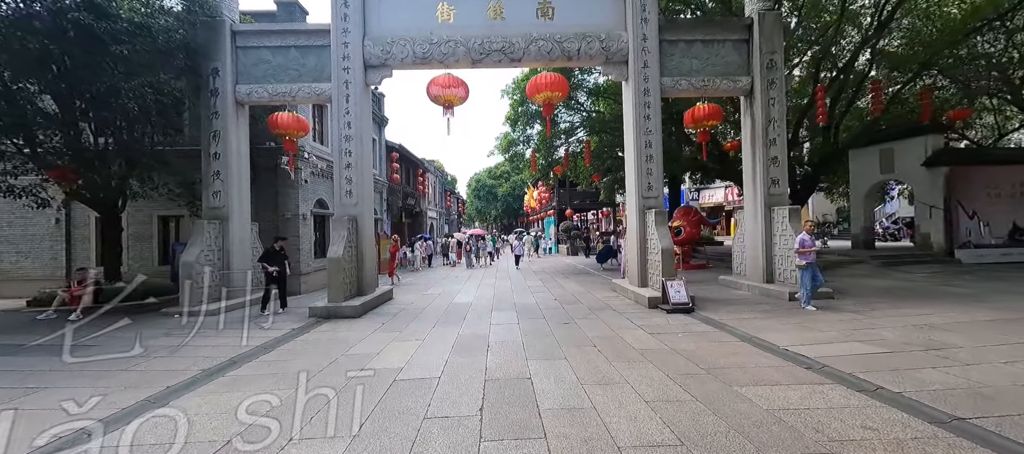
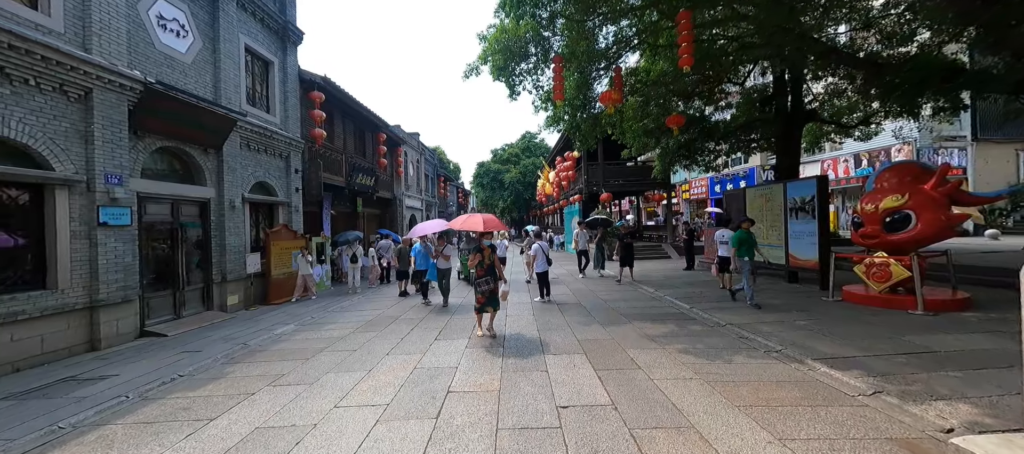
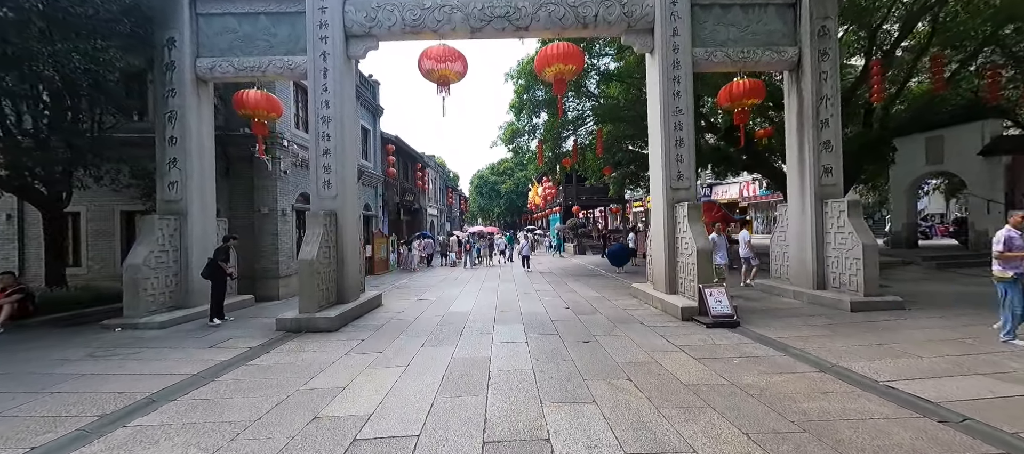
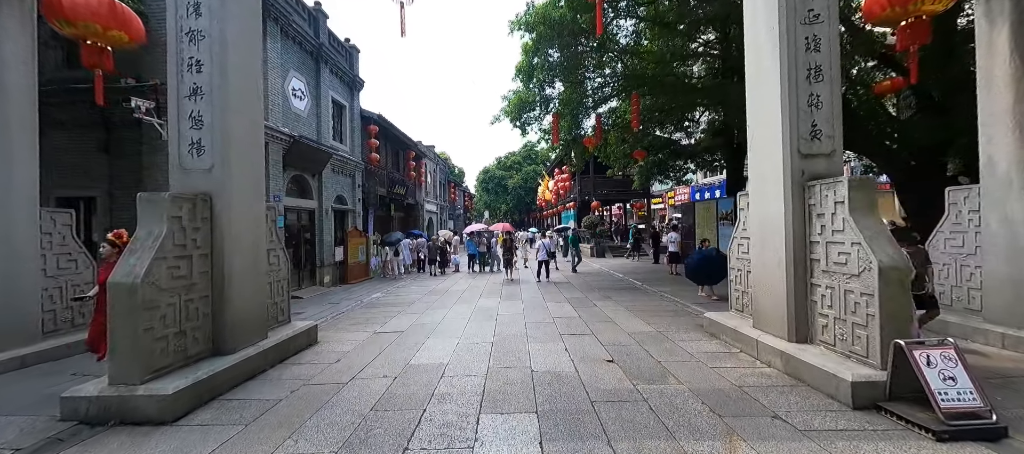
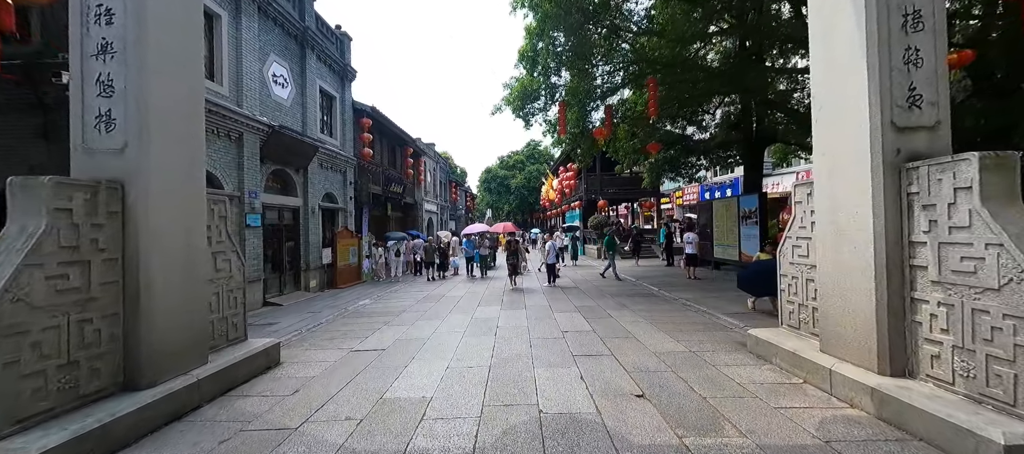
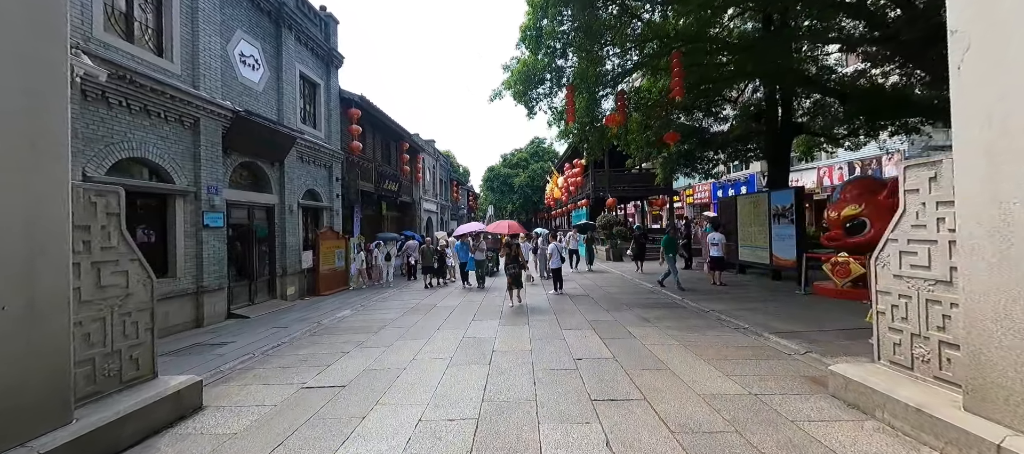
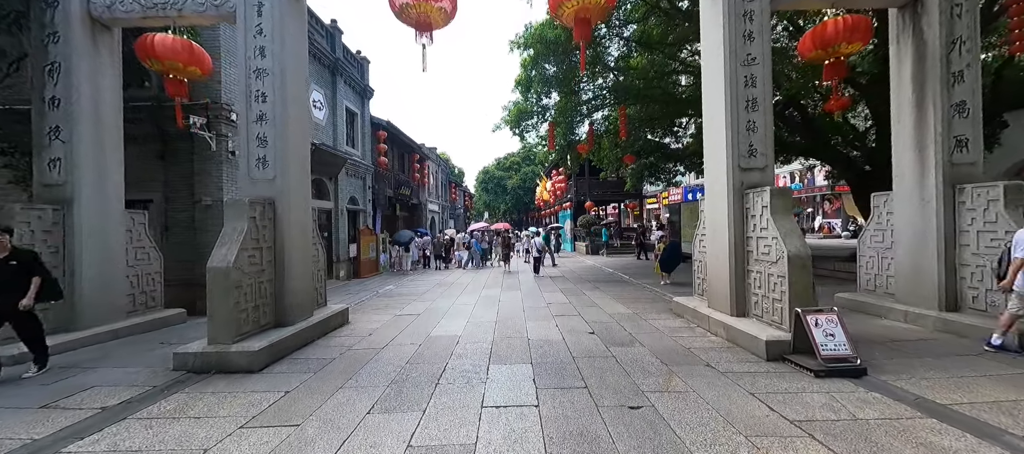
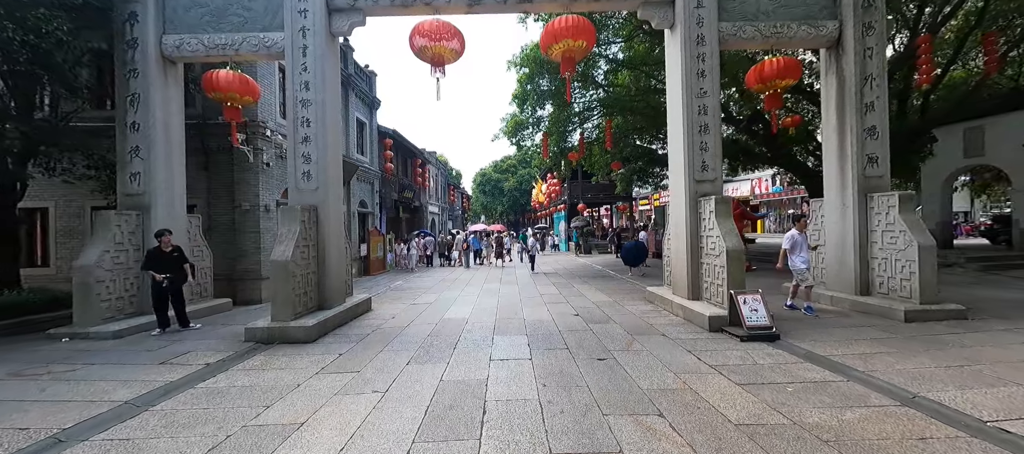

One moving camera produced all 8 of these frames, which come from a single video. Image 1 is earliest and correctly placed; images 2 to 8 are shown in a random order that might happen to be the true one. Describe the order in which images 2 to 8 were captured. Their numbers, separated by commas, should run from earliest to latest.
3, 8, 7, 4, 5, 6, 2
